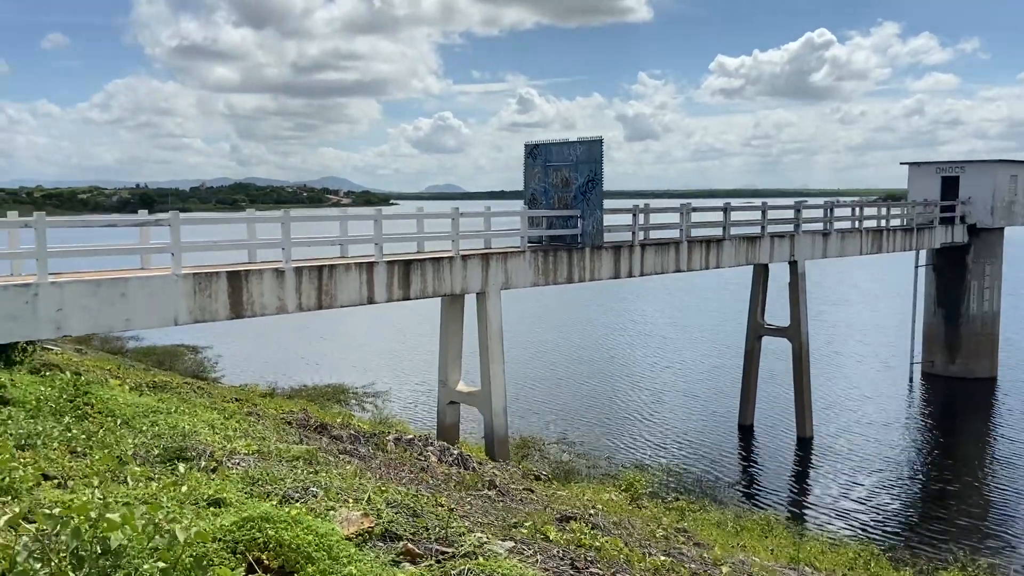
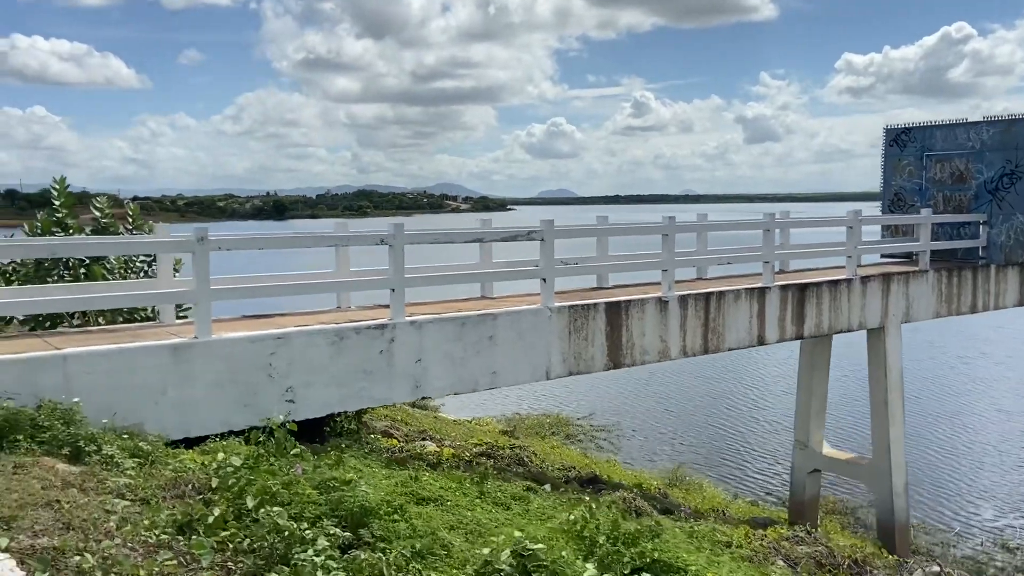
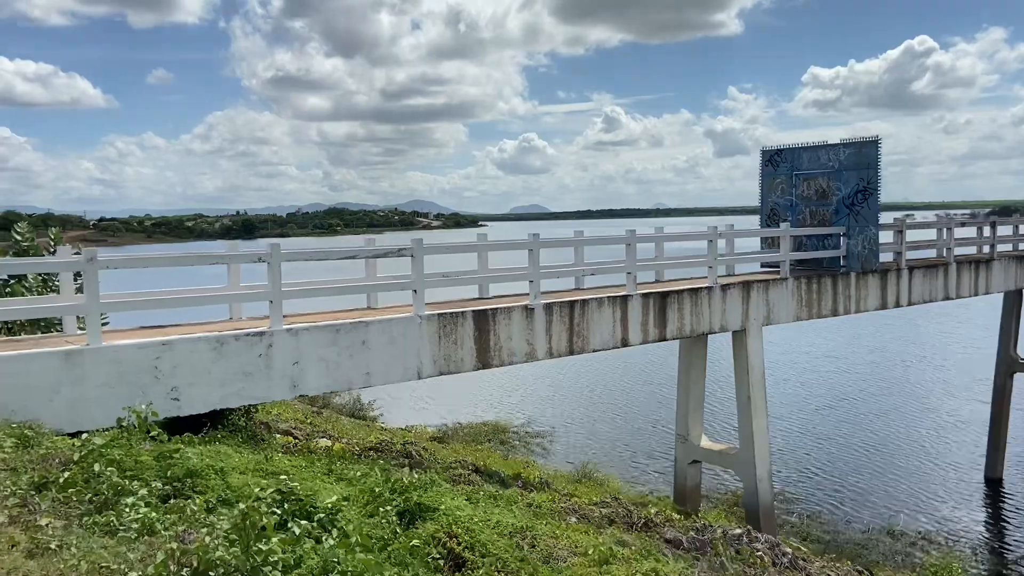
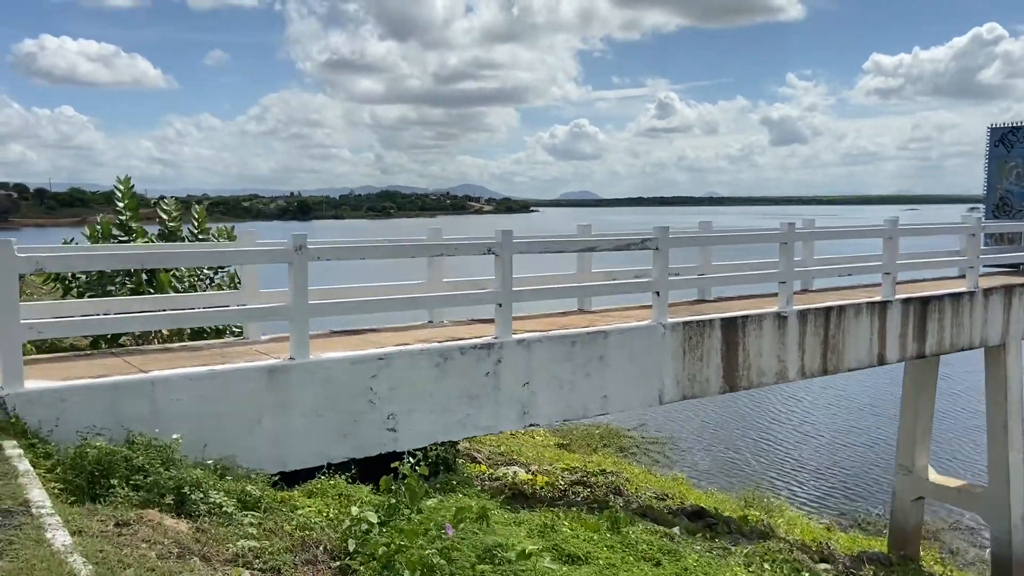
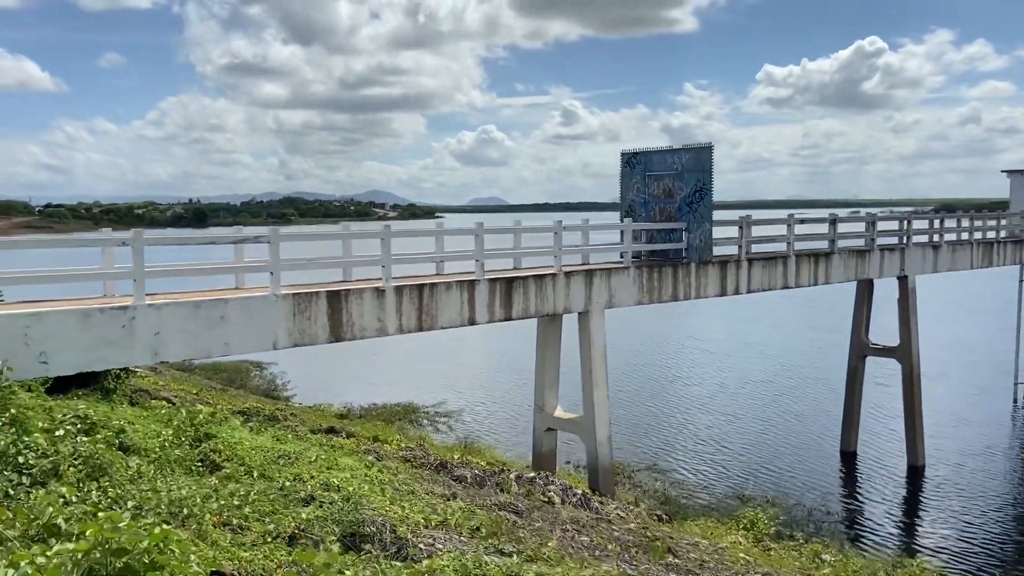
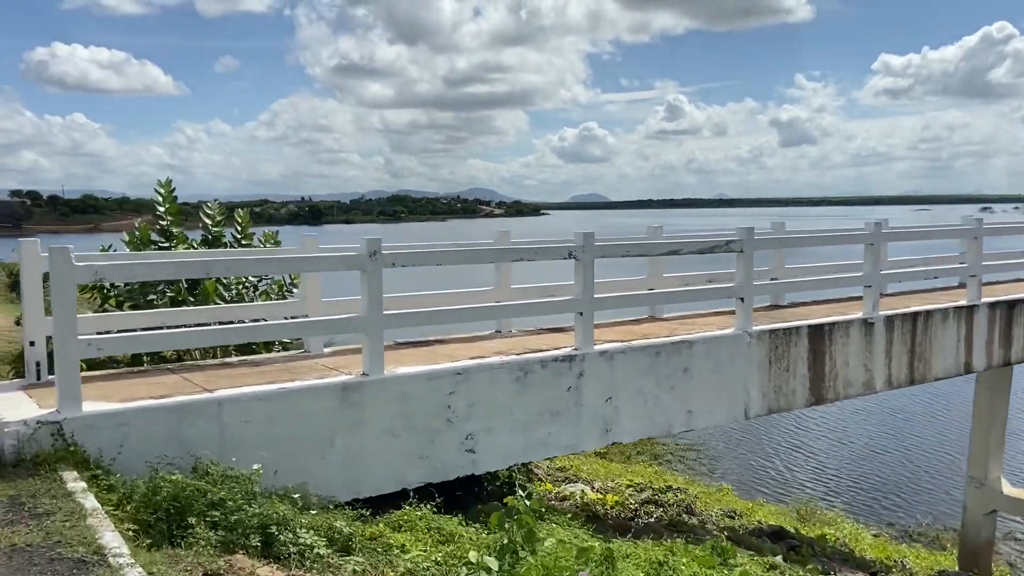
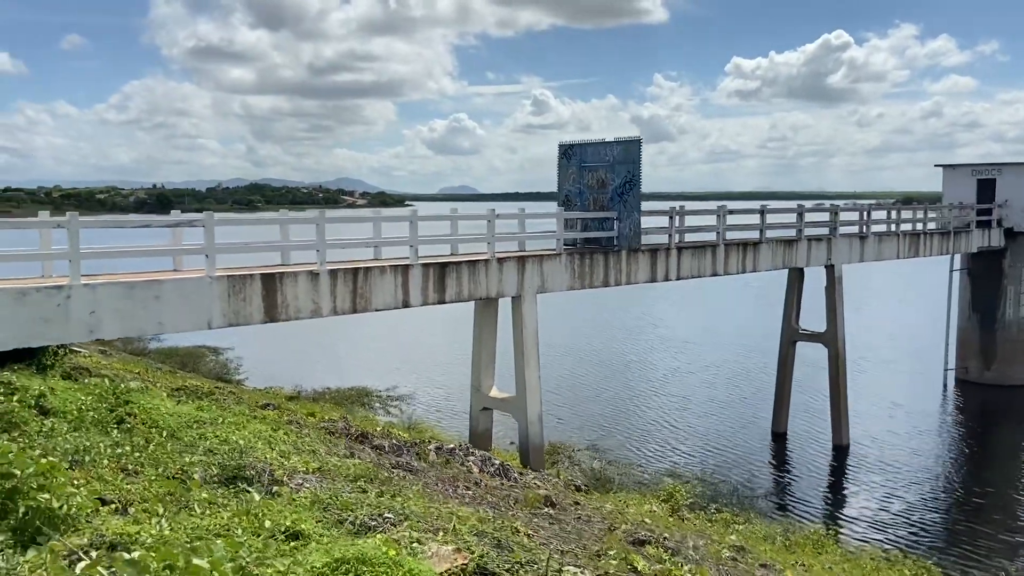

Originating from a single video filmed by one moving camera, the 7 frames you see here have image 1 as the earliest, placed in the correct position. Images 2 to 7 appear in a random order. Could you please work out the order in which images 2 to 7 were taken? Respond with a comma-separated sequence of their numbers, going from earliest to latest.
7, 5, 3, 2, 4, 6
